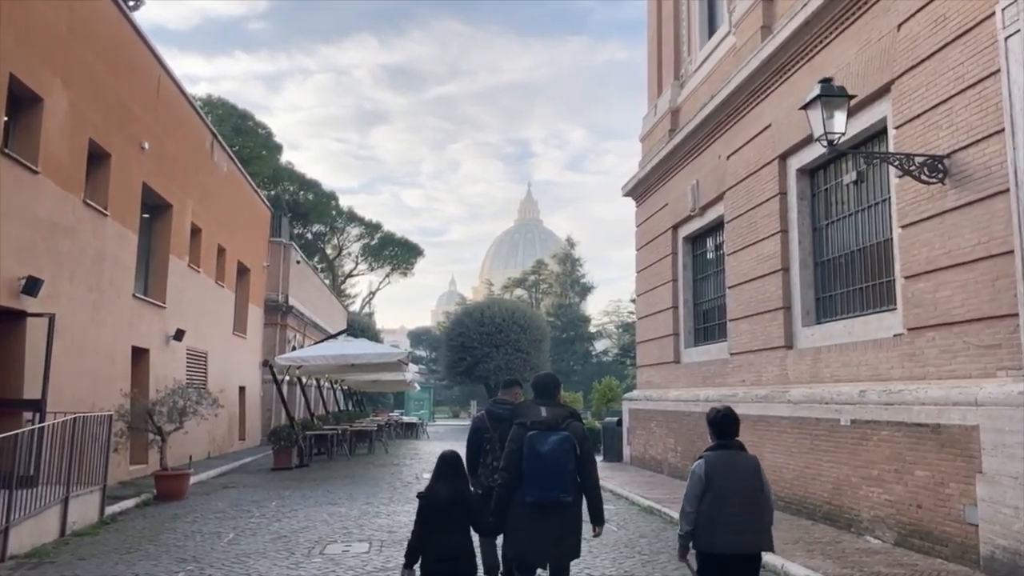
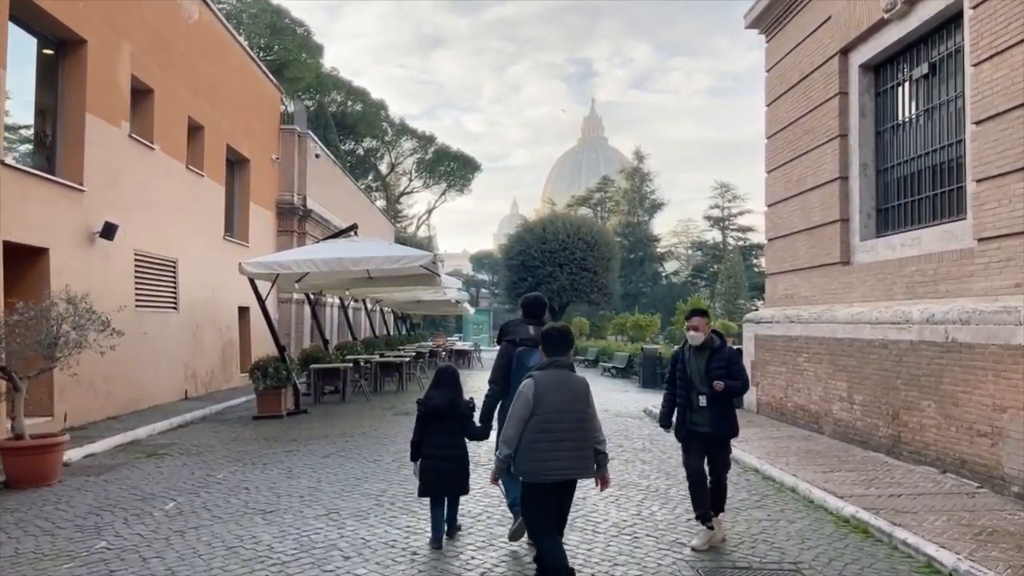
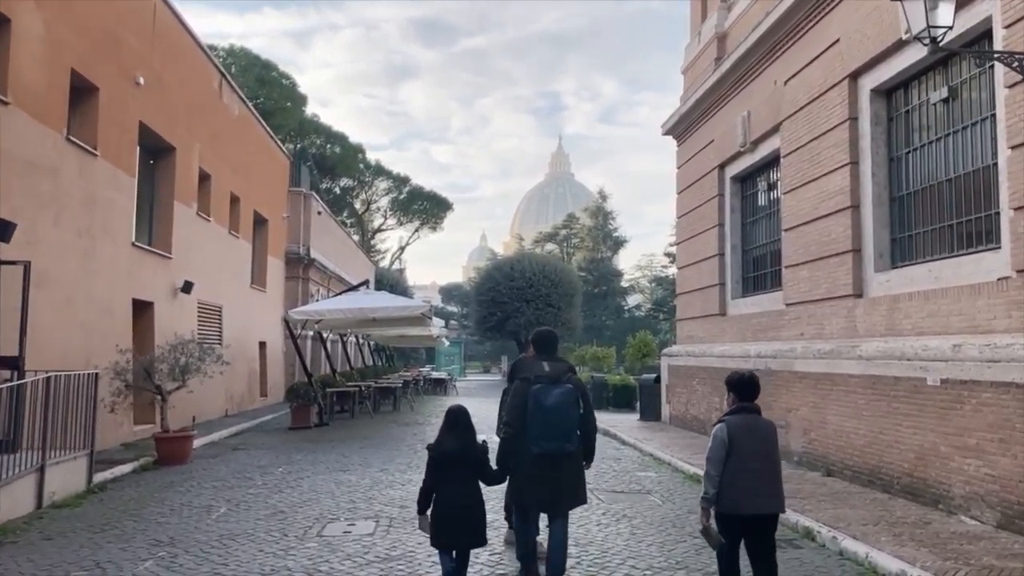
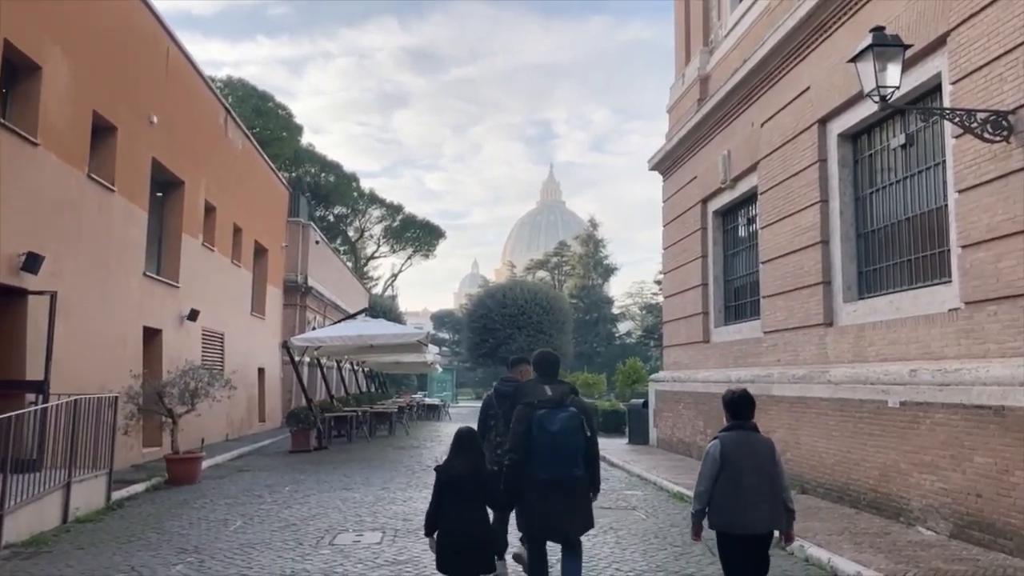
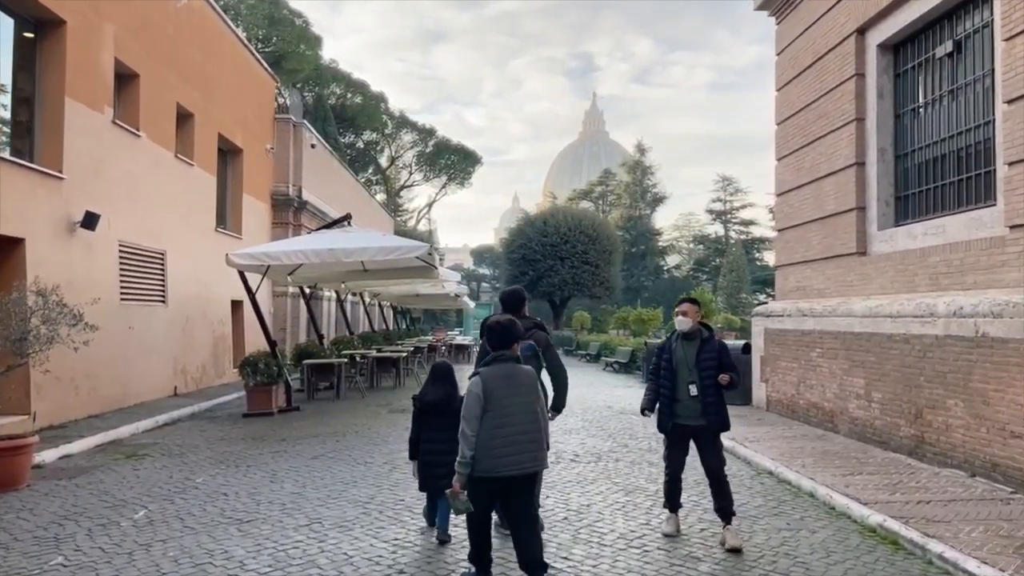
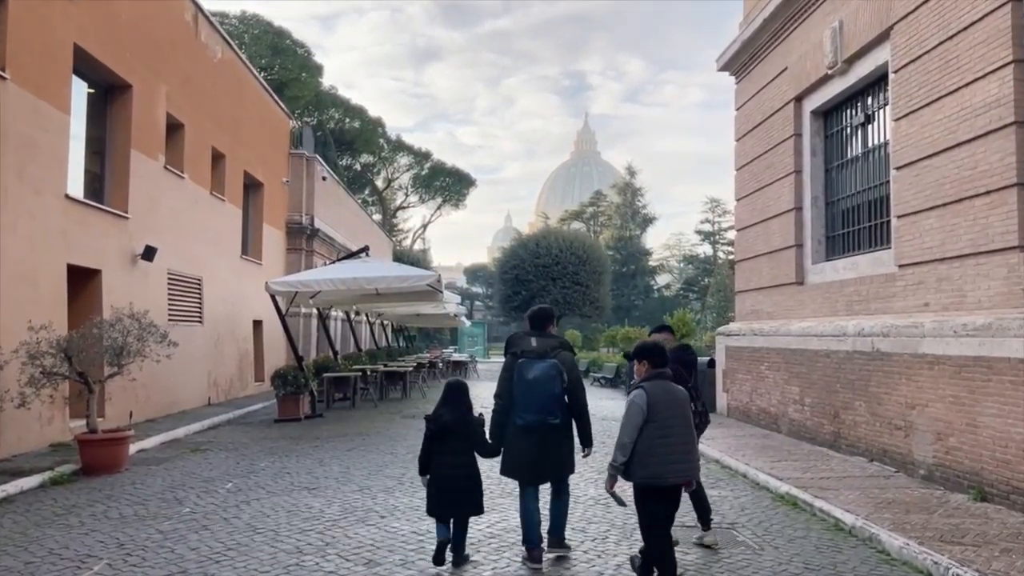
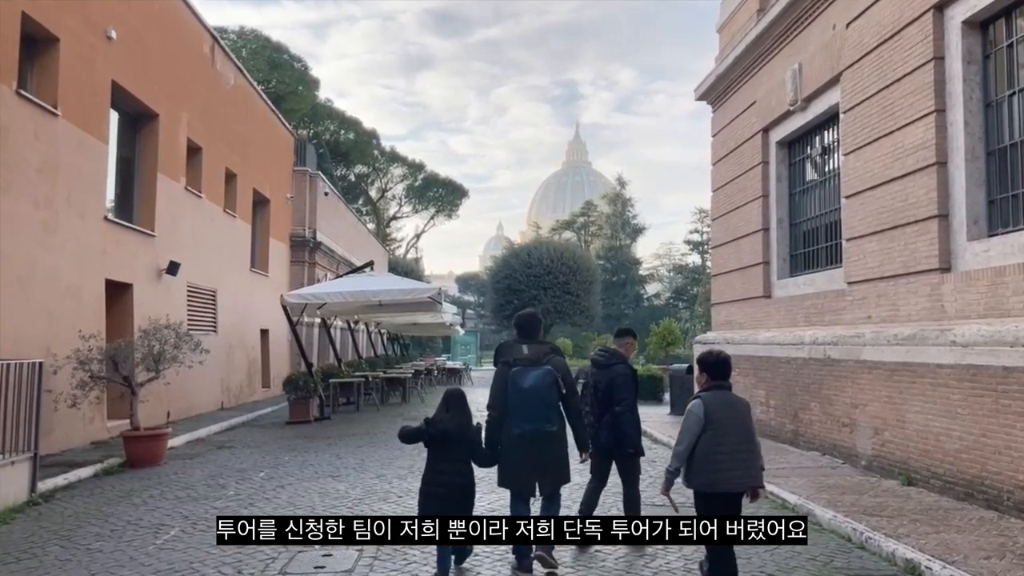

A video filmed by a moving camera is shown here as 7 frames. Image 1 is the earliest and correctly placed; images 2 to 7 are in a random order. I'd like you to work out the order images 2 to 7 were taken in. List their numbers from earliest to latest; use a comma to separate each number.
4, 3, 7, 6, 2, 5
